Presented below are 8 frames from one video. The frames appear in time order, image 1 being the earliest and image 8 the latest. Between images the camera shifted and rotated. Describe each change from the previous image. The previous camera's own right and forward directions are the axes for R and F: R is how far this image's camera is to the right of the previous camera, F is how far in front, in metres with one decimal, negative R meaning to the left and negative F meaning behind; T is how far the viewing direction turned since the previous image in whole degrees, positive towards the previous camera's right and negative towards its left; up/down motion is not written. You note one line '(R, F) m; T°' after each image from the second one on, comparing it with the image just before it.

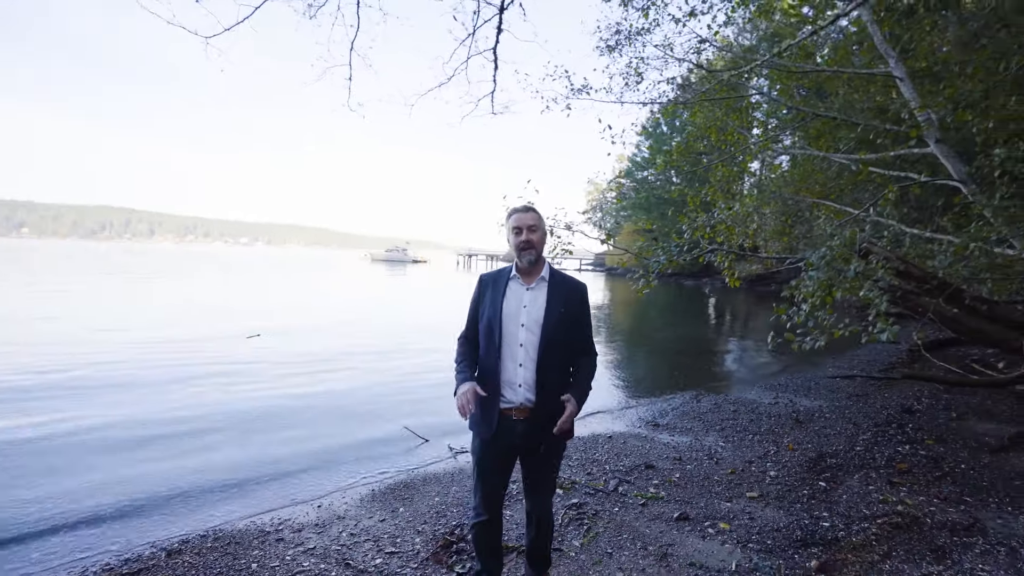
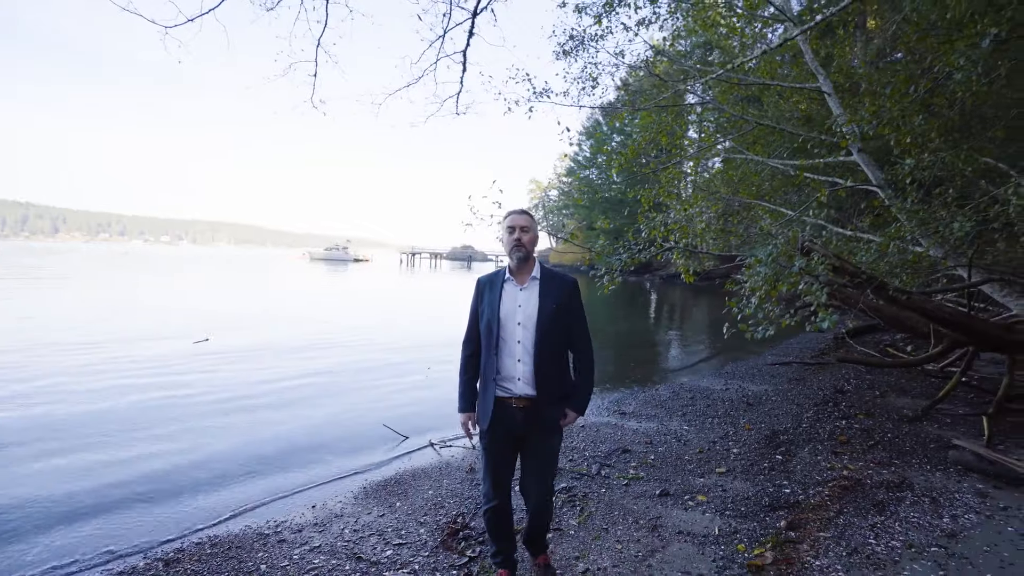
(-0.4, -0.2) m; +6°
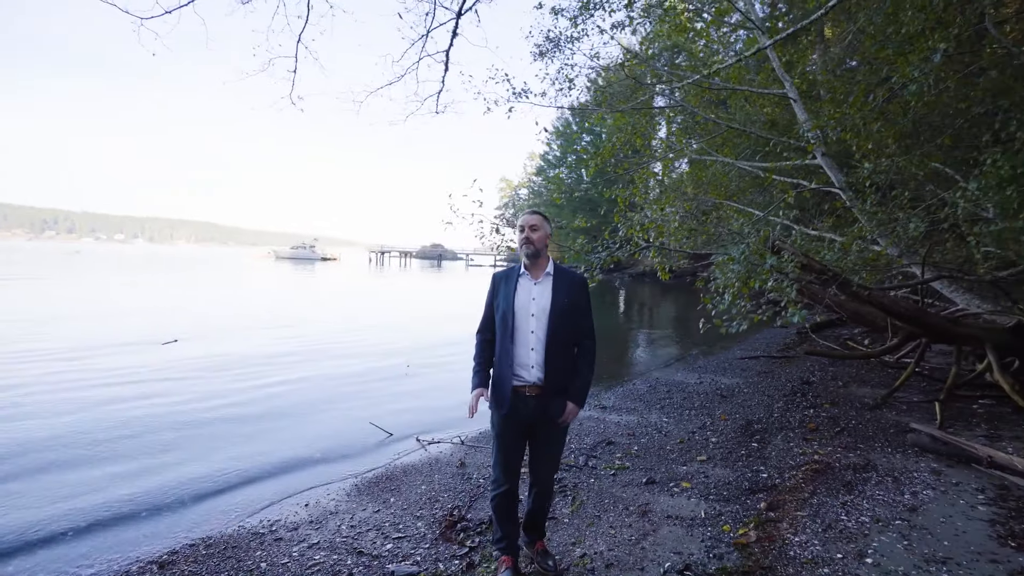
(-0.2, -0.1) m; +3°
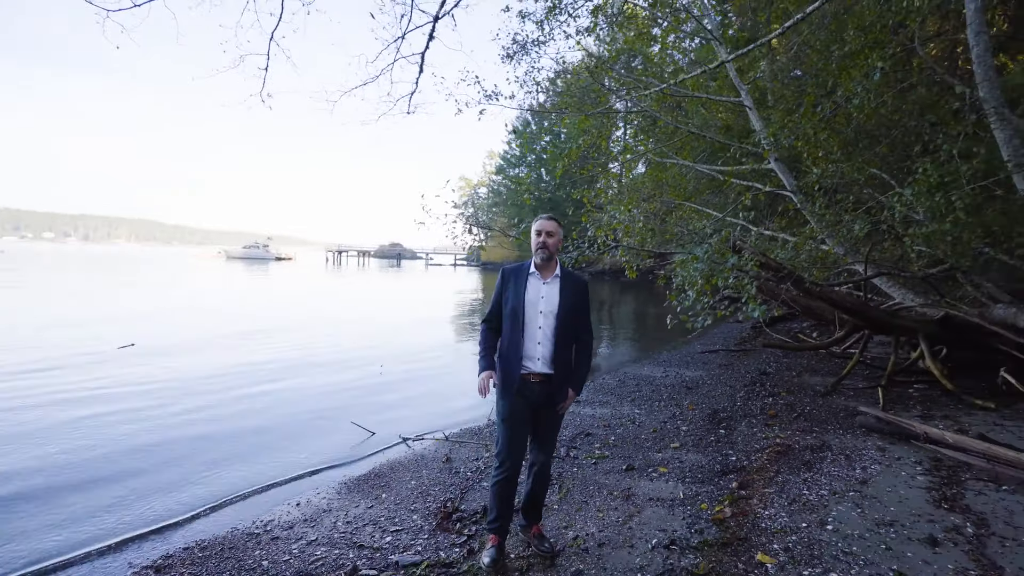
(-0.2, -0.2) m; +5°
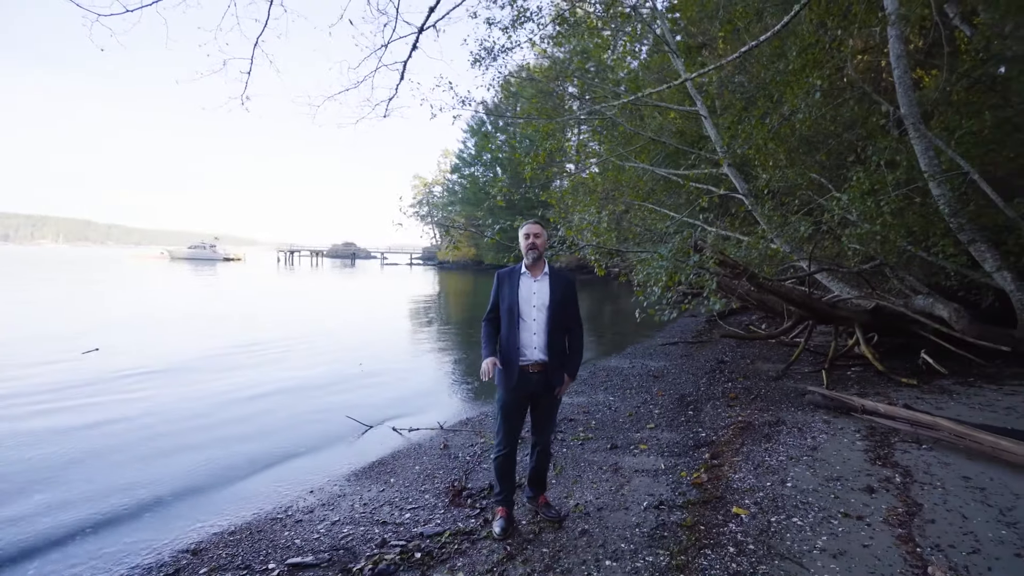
(-0.4, -0.4) m; +5°
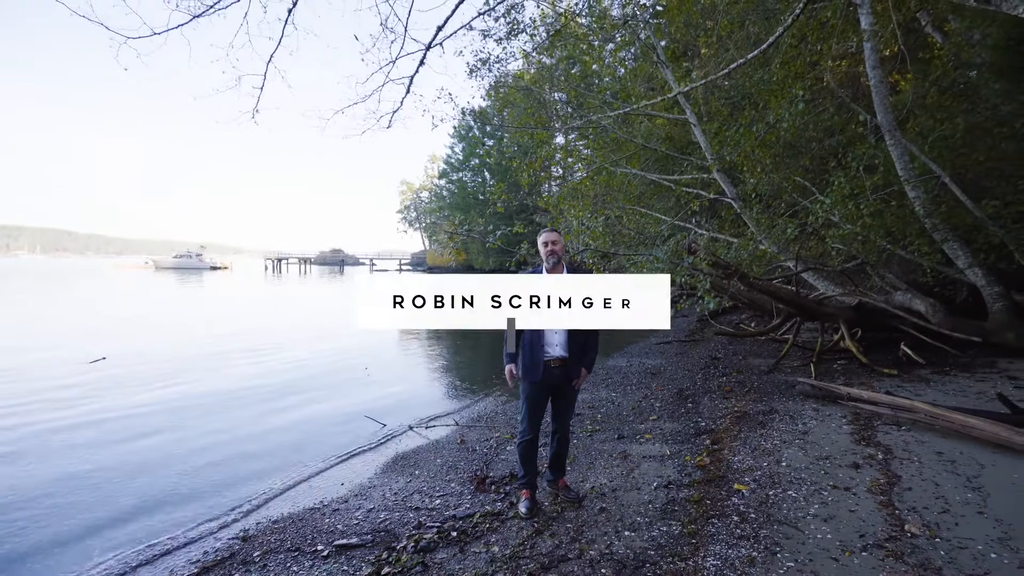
(-0.3, -0.4) m; +1°
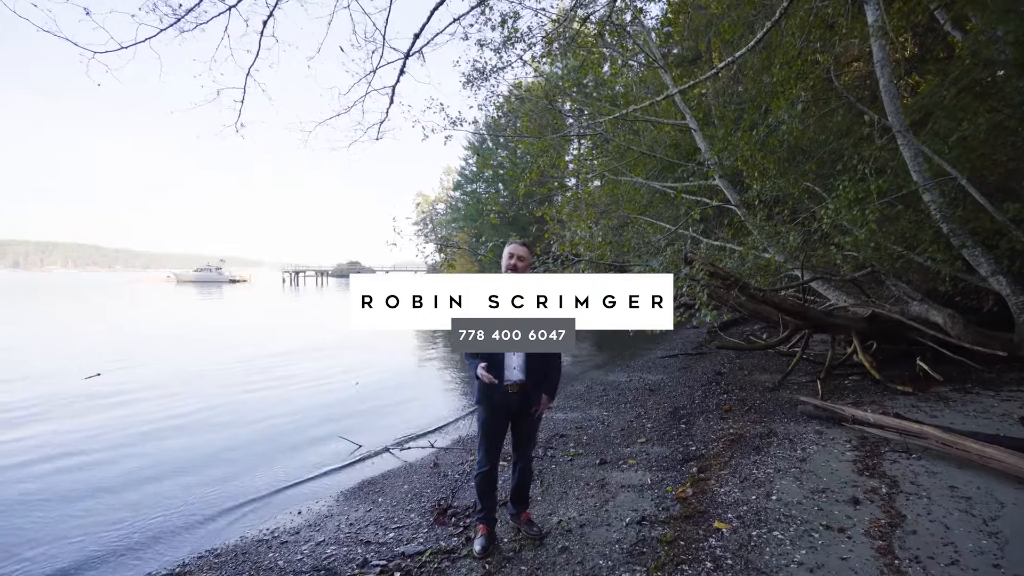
(+0.5, +0.4) m; -2°
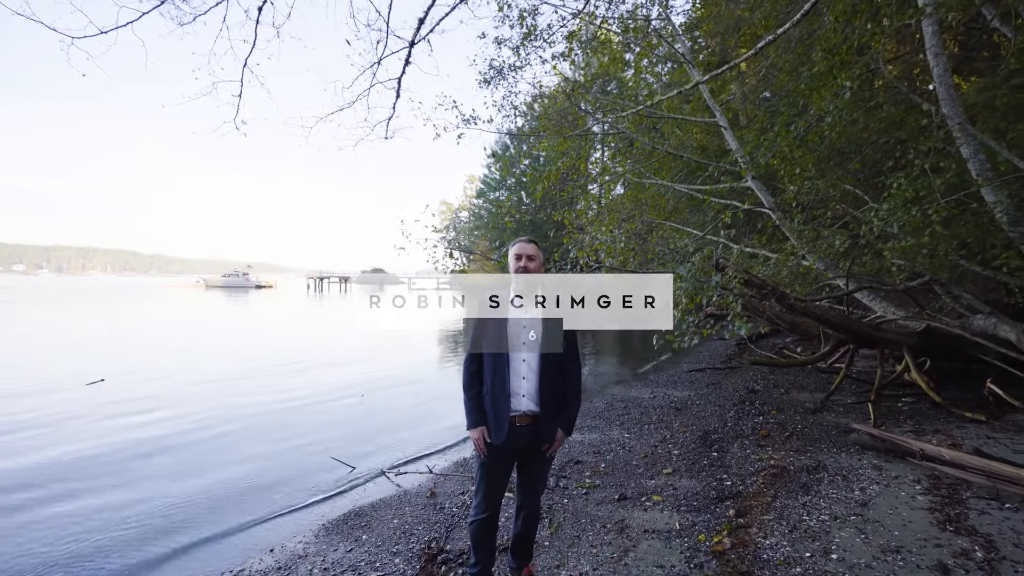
(+0.1, +0.7) m; -2°
